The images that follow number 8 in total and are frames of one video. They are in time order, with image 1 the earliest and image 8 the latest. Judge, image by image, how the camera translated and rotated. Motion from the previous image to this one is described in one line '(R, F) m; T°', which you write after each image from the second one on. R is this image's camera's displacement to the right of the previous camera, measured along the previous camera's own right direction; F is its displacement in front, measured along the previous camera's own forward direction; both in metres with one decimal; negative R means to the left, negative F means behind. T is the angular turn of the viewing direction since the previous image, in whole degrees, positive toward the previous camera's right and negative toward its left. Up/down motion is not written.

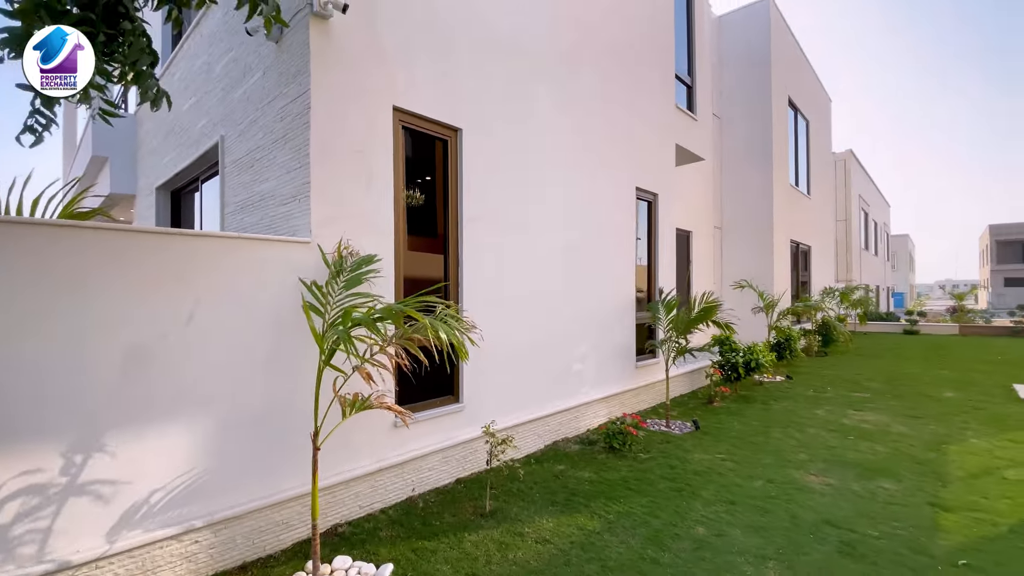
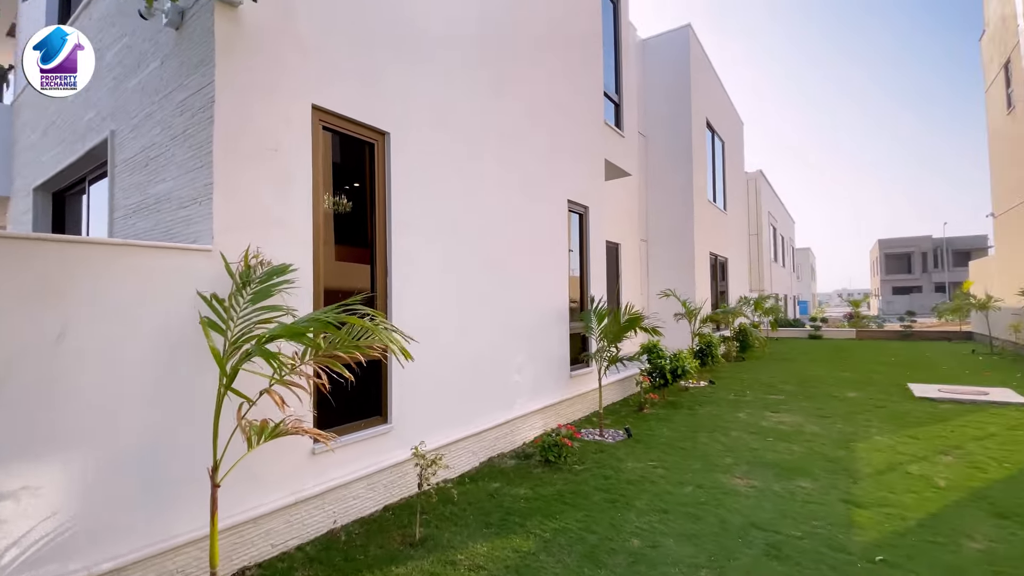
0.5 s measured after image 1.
(0.0, +0.1) m; +8°
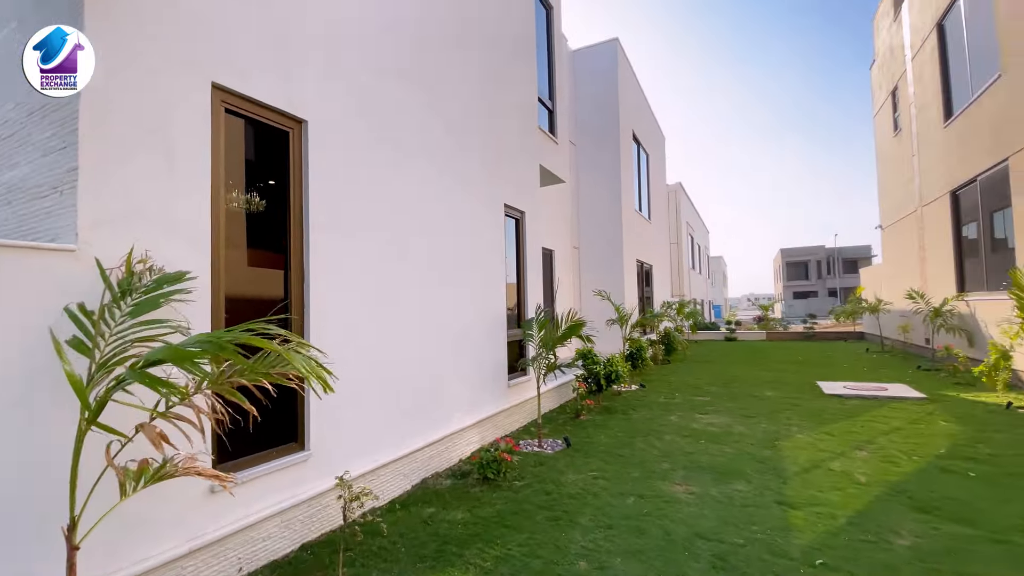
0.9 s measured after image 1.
(0.0, +0.2) m; +8°
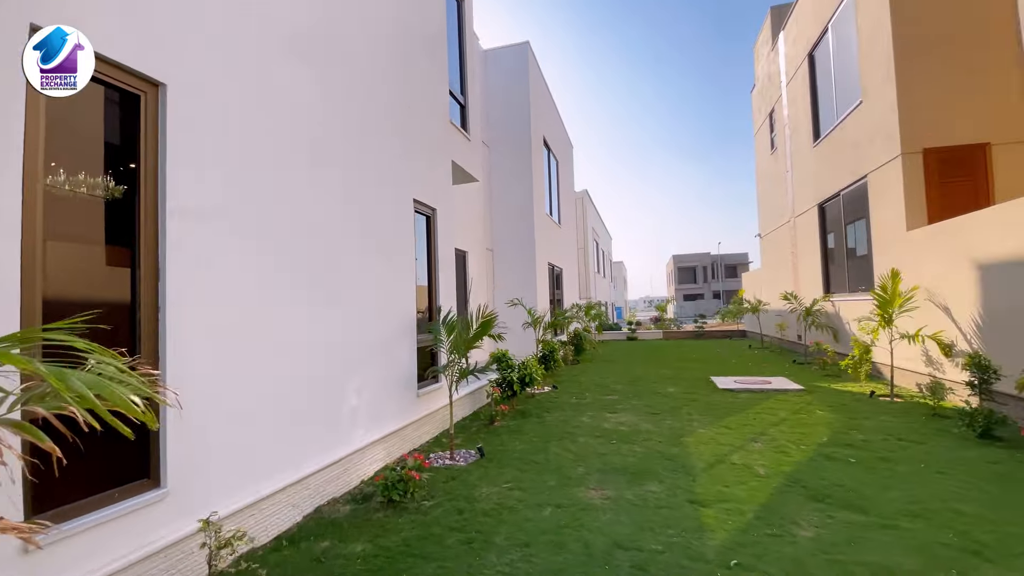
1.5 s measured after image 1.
(0.0, +0.2) m; +11°
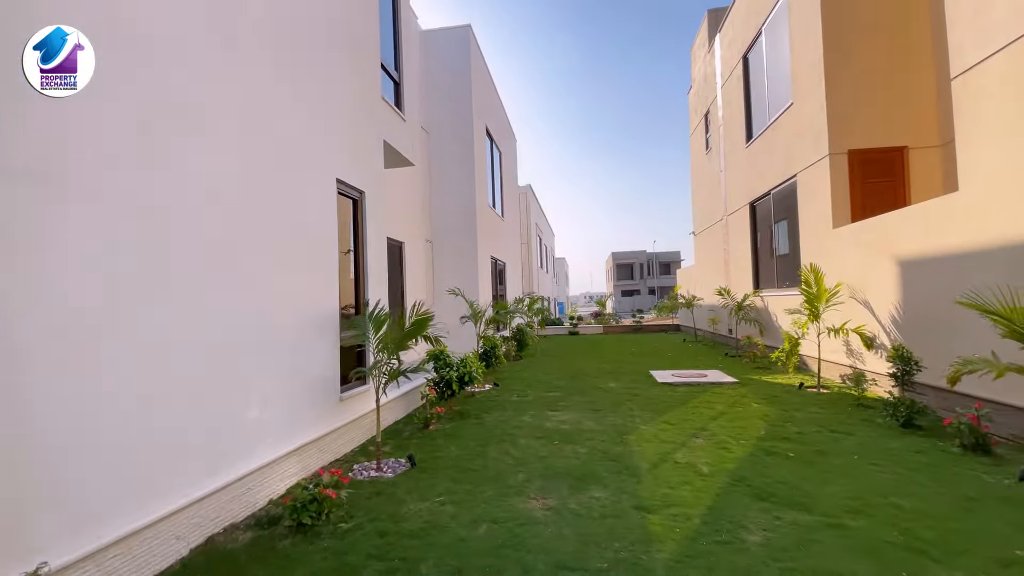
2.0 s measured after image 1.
(+0.1, +0.3) m; +7°
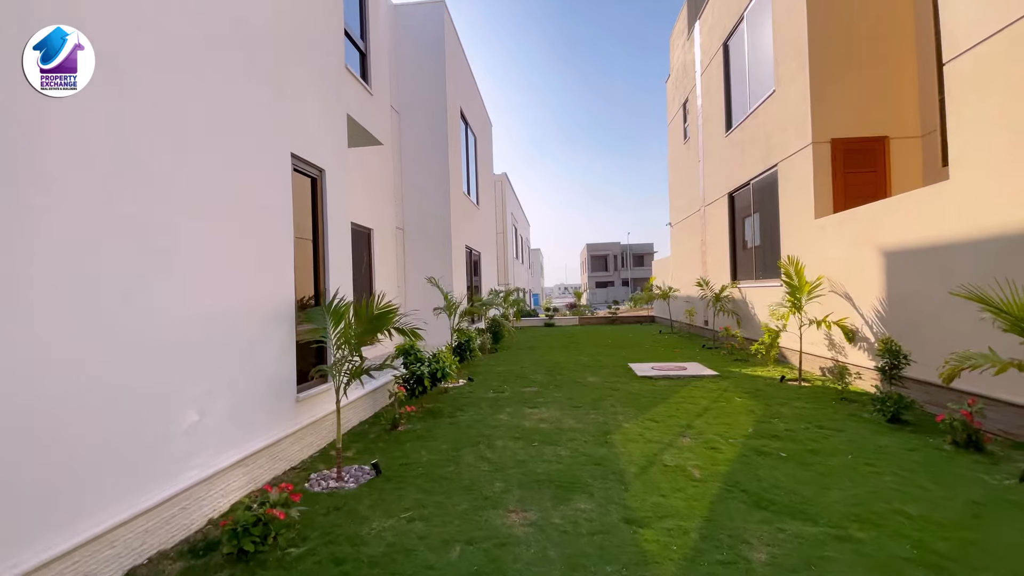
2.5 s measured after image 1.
(0.0, +0.3) m; +3°
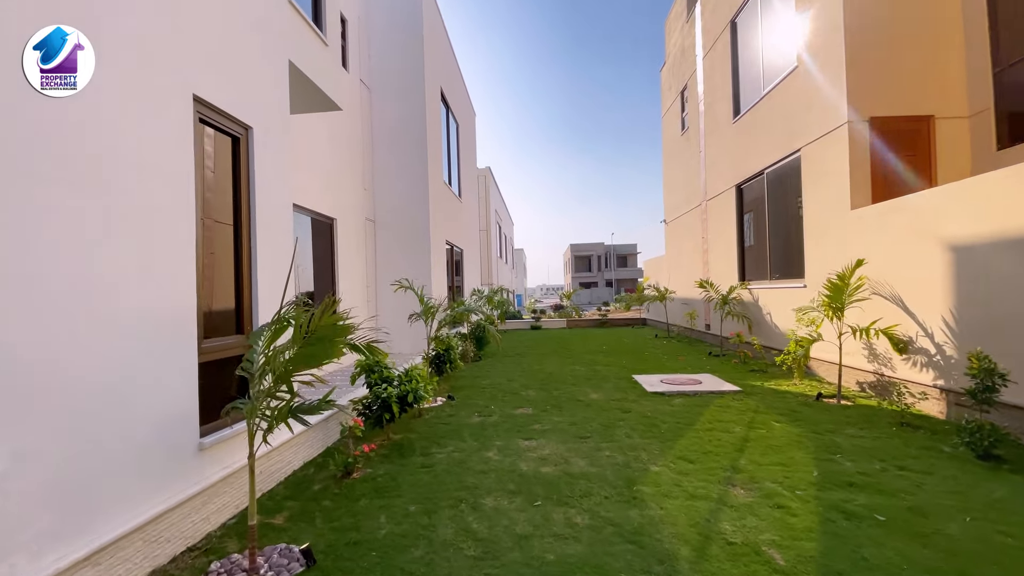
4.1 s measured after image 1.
(-0.1, +1.0) m; +2°
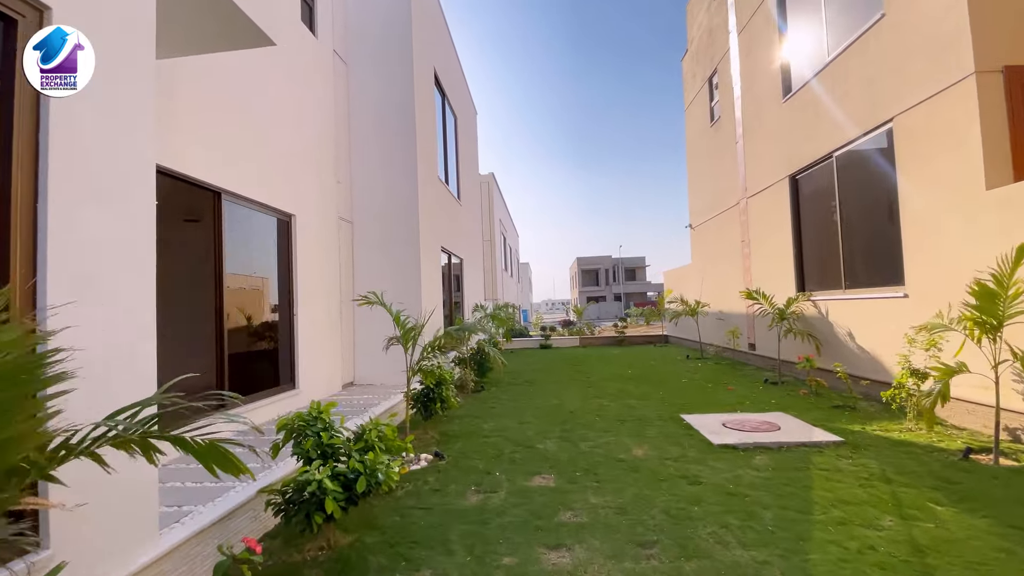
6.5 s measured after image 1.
(-0.1, +1.5) m; -1°
